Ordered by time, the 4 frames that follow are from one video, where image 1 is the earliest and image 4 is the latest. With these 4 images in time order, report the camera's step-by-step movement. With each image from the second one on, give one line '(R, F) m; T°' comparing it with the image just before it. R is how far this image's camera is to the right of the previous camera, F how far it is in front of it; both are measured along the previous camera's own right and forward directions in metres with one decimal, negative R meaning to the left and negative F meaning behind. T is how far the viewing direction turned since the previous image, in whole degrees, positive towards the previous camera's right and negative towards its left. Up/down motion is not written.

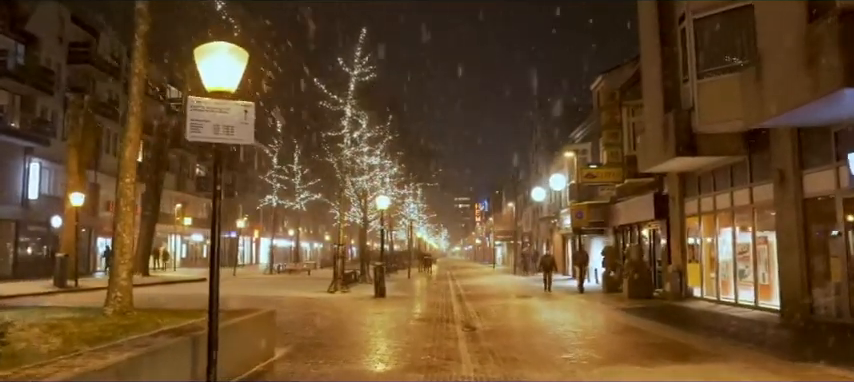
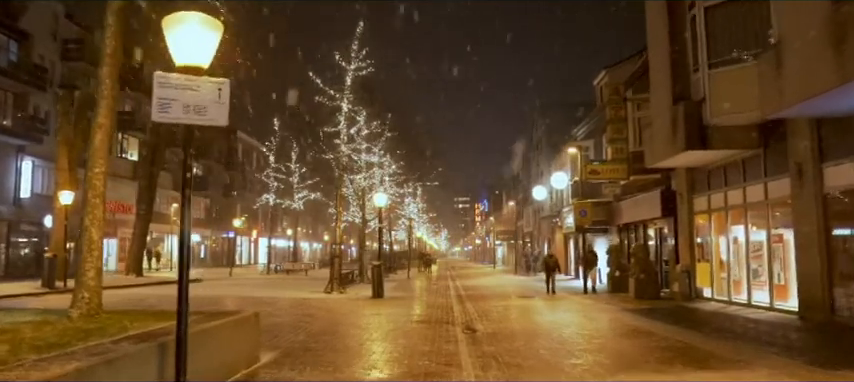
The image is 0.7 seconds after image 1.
(0.0, +0.8) m; 0°
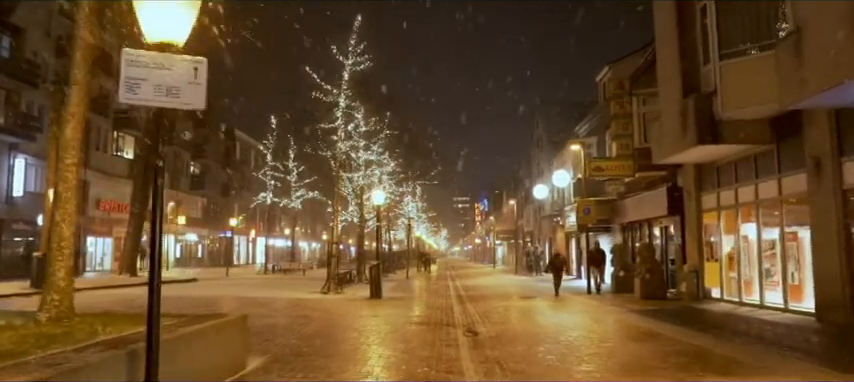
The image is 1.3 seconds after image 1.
(0.0, +0.6) m; 0°
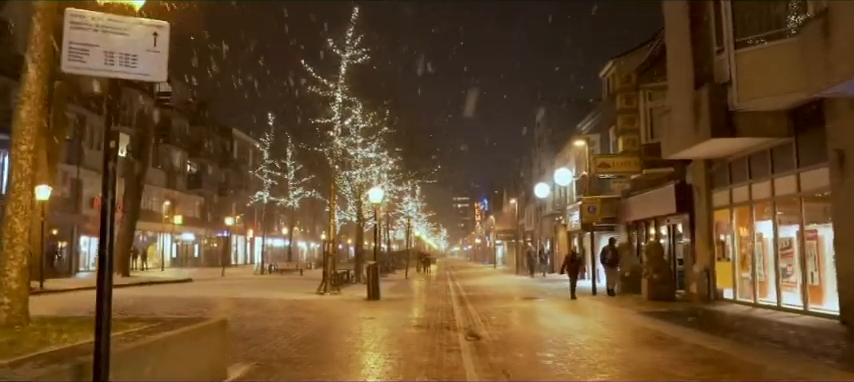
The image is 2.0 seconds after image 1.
(0.0, +0.8) m; 0°
